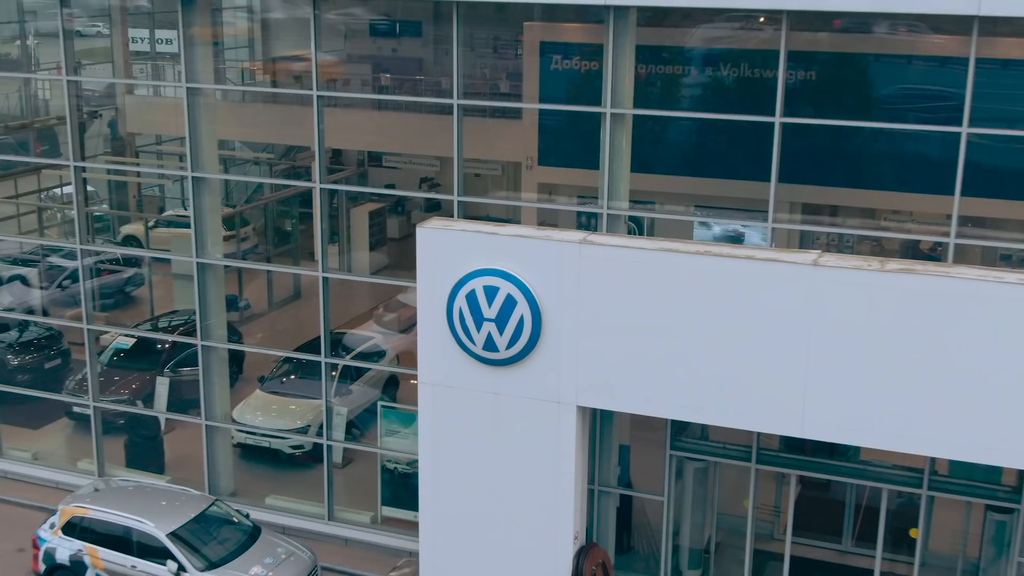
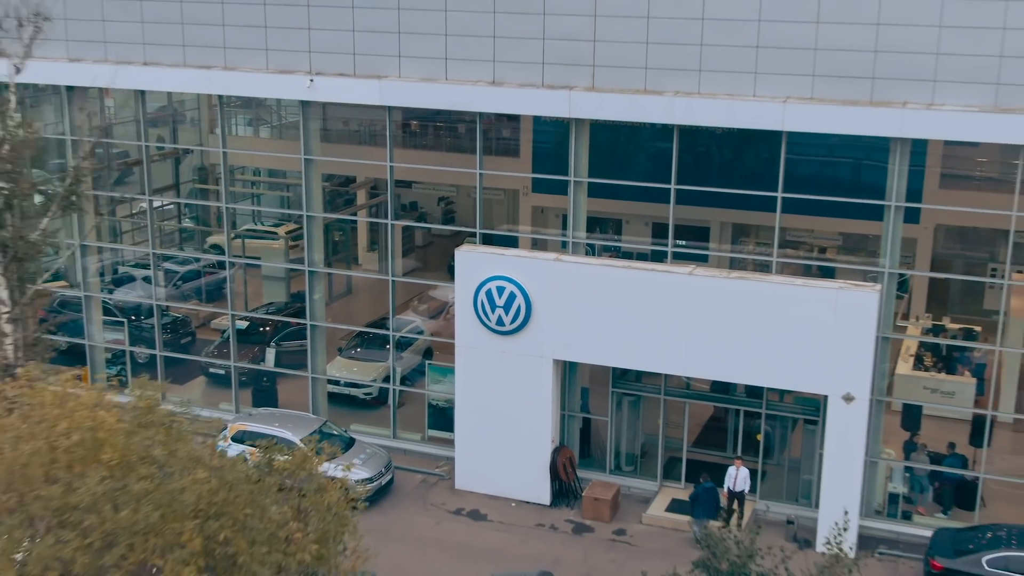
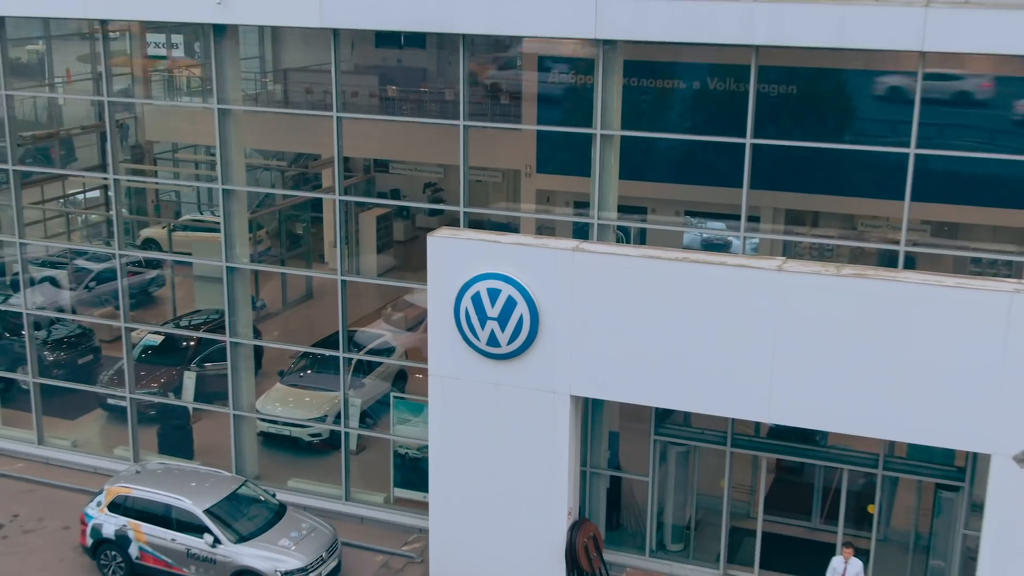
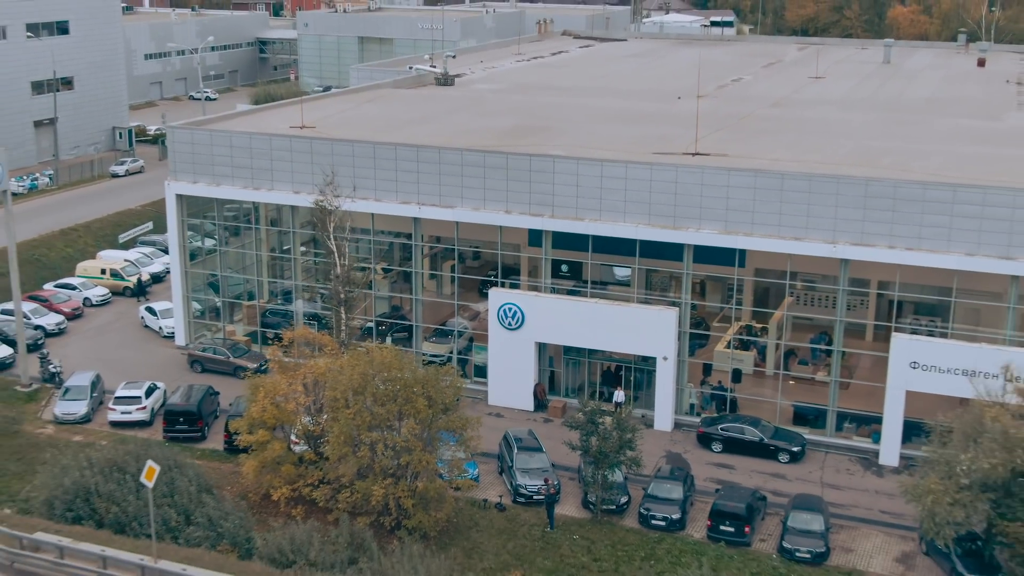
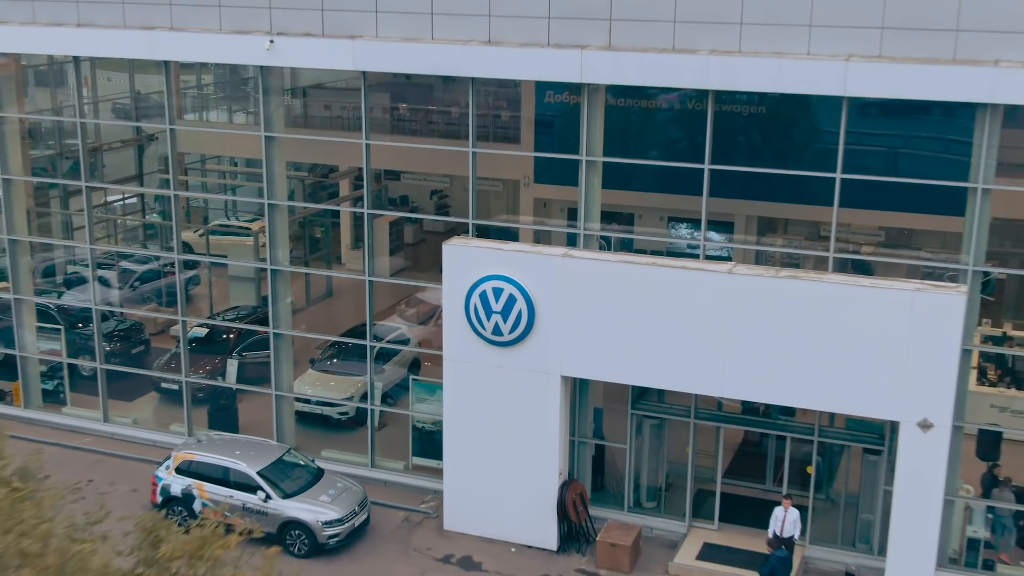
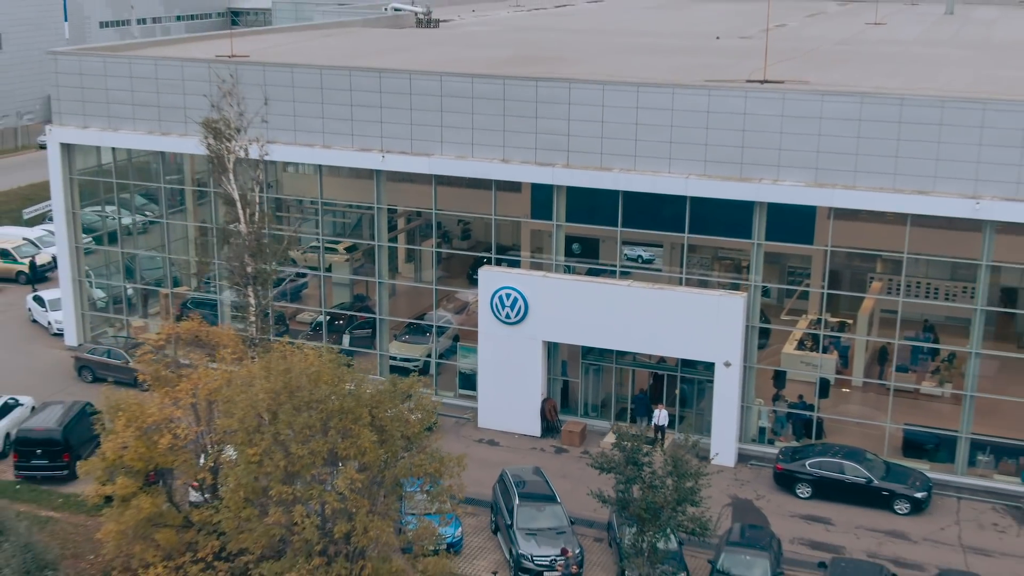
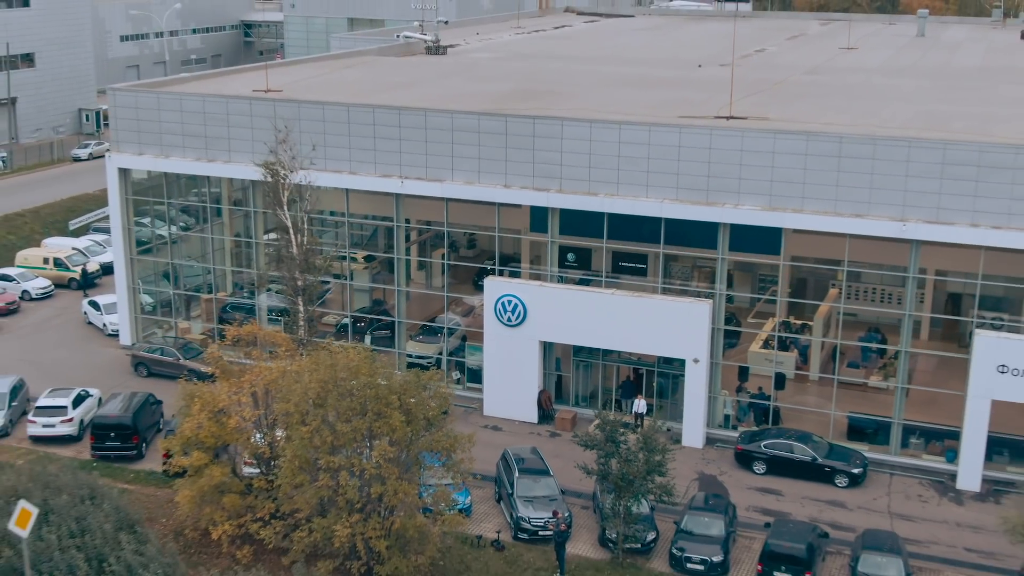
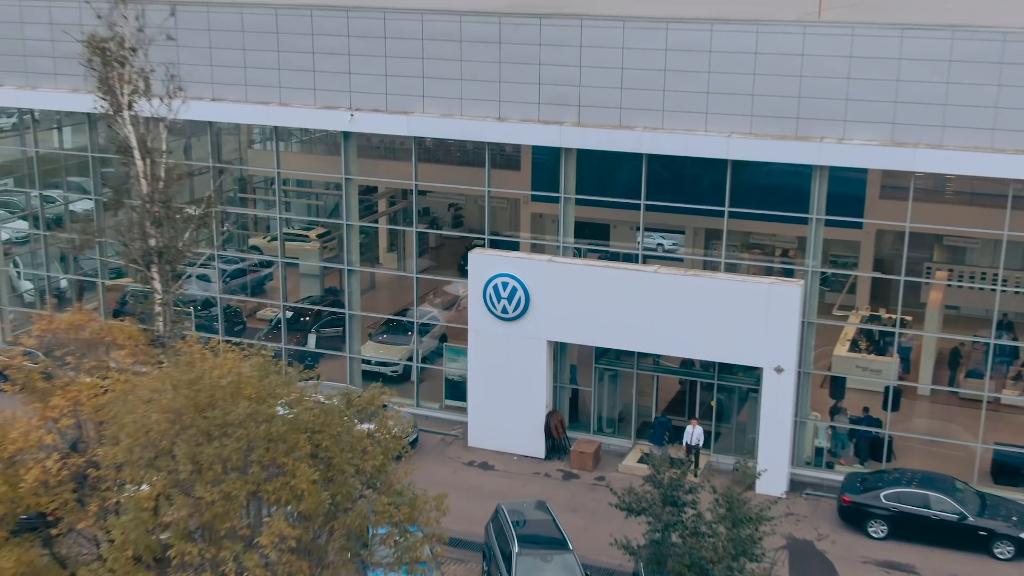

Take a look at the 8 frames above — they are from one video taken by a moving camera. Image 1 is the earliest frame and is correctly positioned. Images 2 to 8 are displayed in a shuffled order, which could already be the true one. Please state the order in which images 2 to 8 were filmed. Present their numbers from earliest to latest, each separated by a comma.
3, 5, 2, 8, 6, 7, 4
